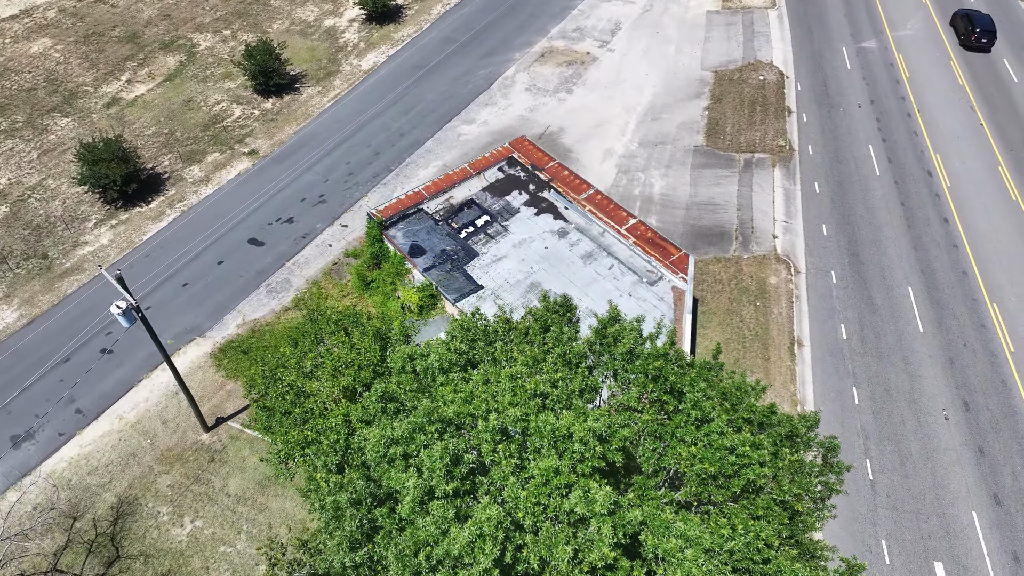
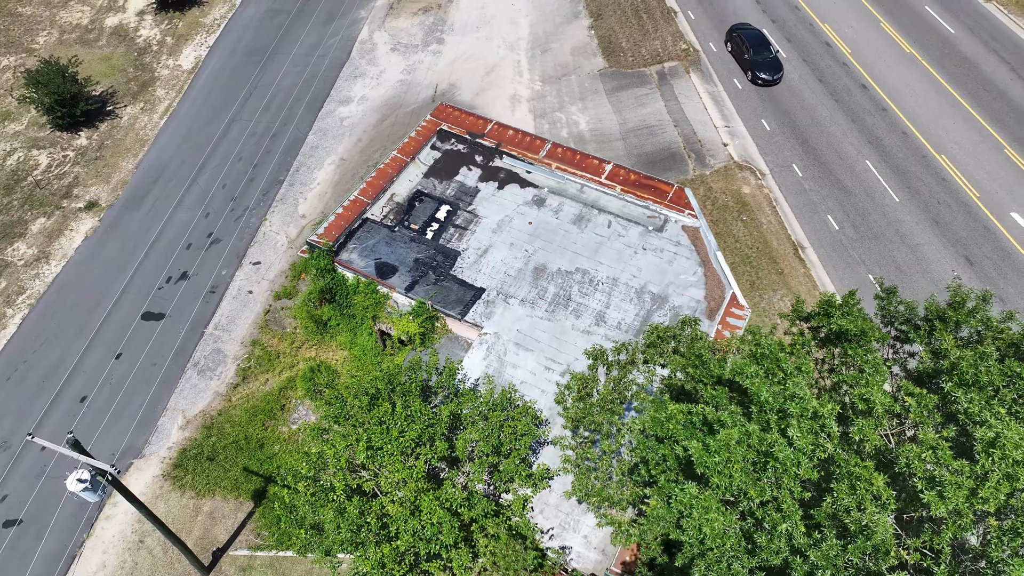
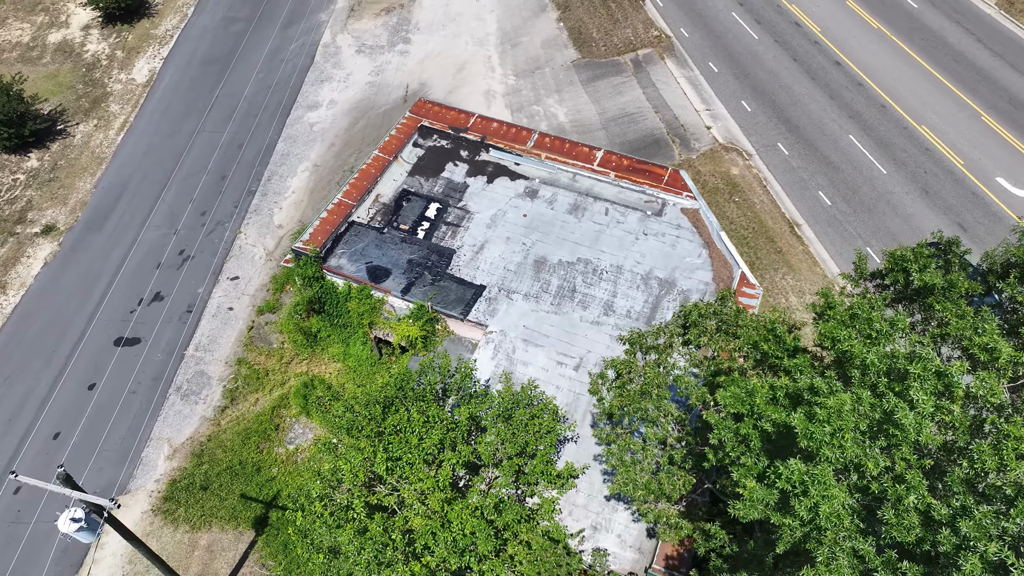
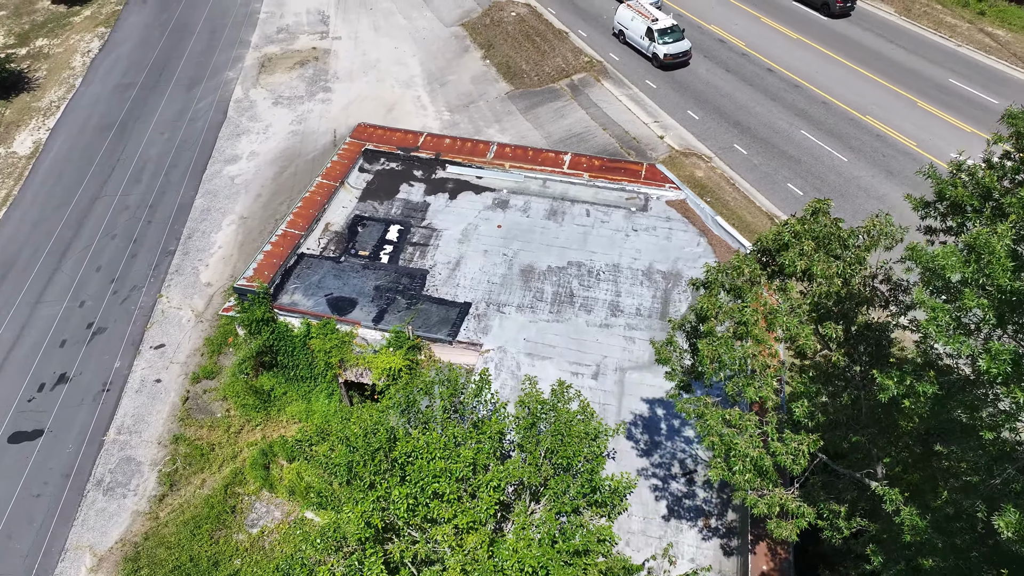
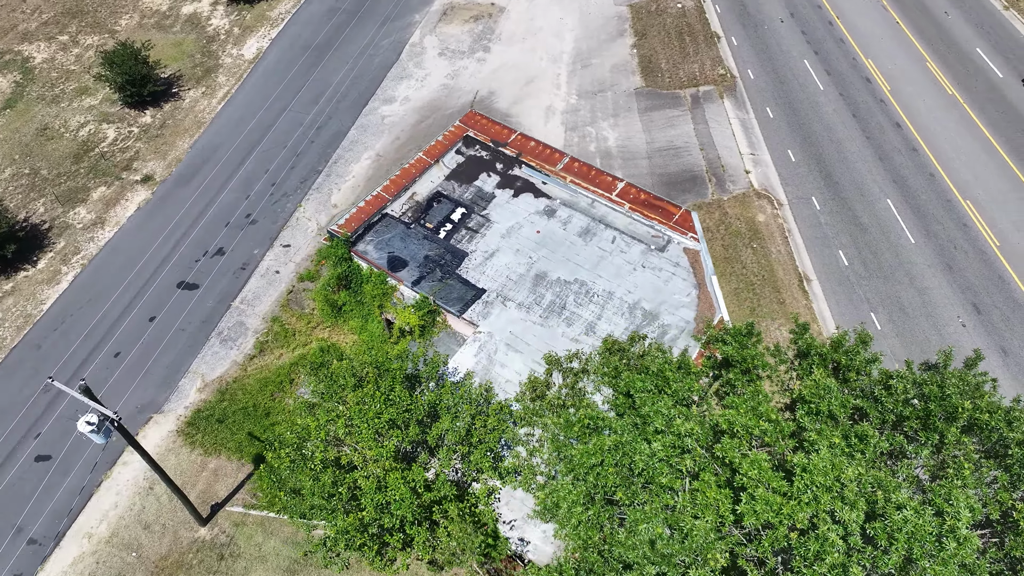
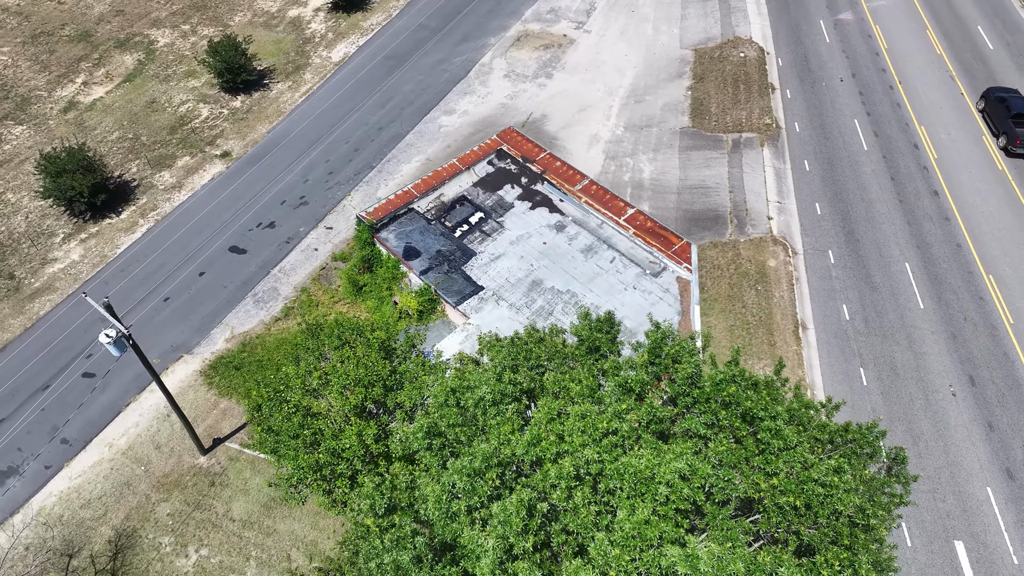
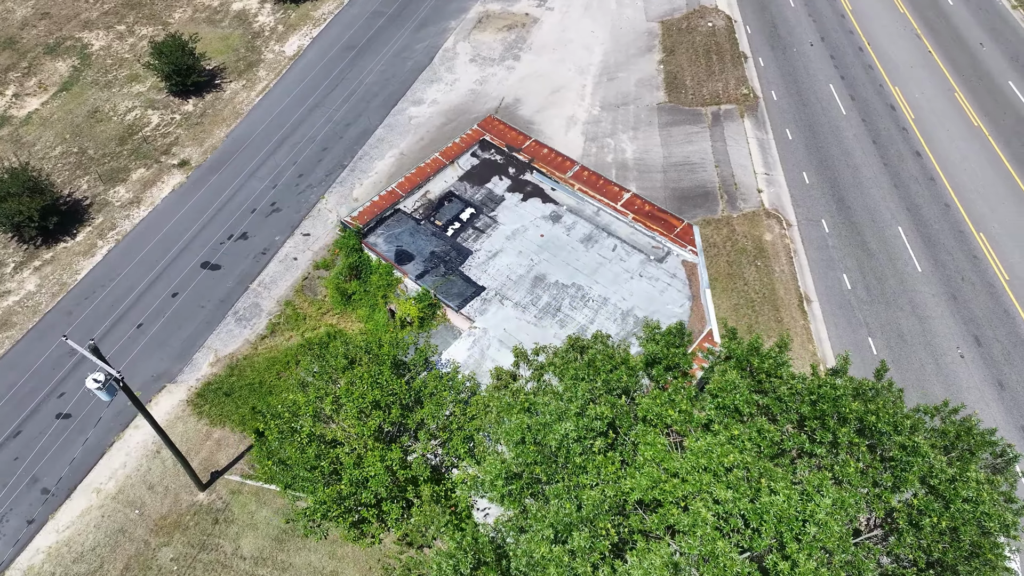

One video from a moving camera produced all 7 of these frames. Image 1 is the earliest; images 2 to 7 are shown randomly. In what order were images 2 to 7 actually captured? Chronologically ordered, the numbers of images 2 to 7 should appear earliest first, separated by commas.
6, 7, 5, 2, 3, 4
